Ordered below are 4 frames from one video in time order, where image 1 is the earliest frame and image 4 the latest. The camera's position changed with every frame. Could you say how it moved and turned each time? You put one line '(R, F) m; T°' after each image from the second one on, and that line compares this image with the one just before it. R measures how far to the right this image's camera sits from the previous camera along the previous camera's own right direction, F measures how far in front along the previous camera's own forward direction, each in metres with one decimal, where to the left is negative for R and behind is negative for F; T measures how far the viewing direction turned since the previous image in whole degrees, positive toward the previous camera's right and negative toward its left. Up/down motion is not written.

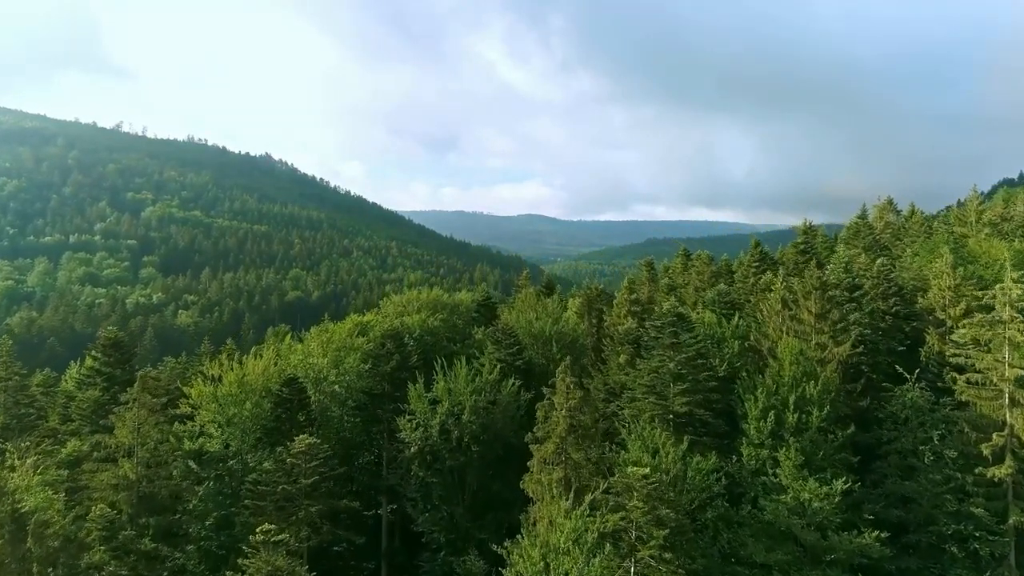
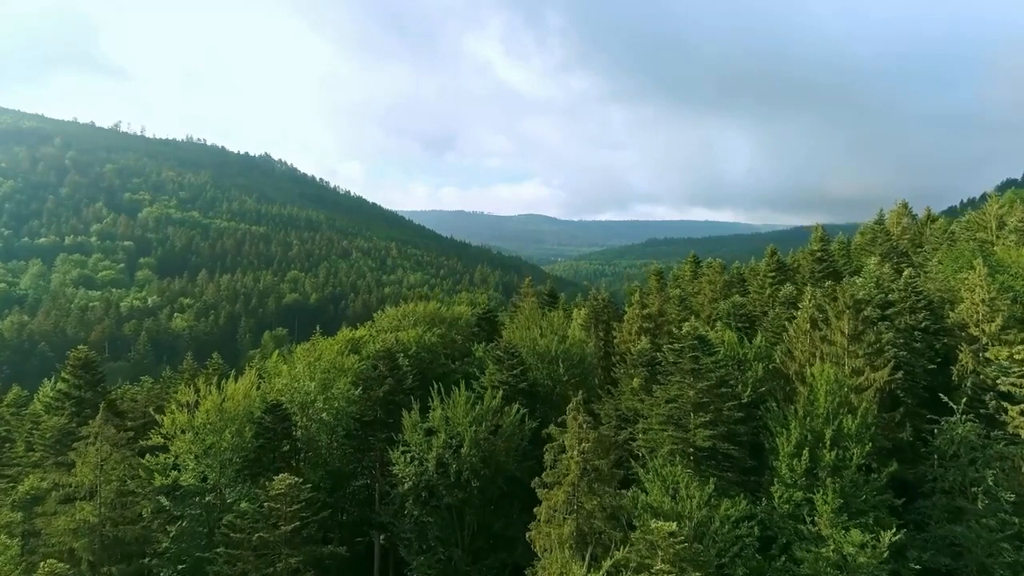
(-0.2, +3.5) m; 0°
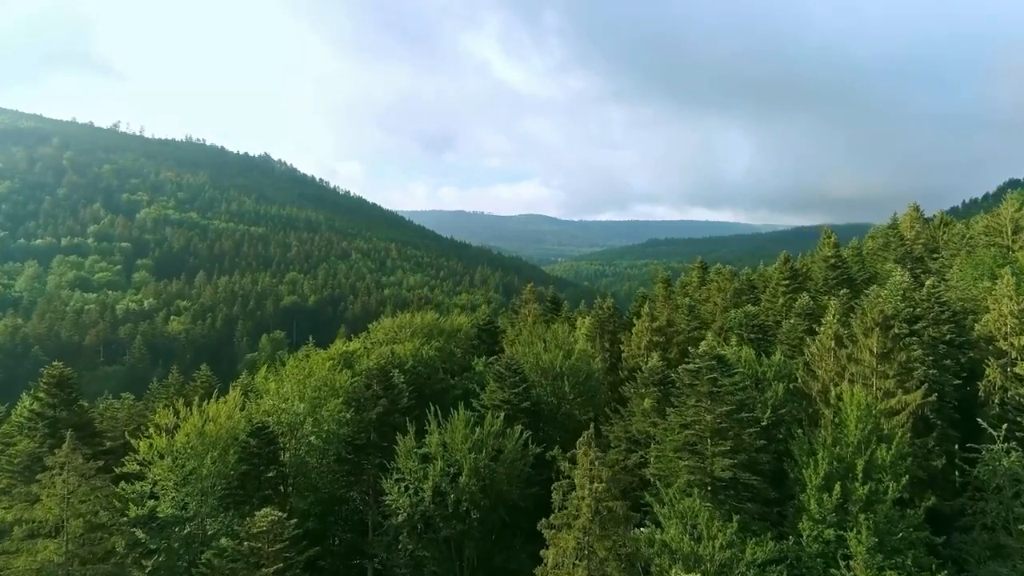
(-0.2, +2.6) m; 0°
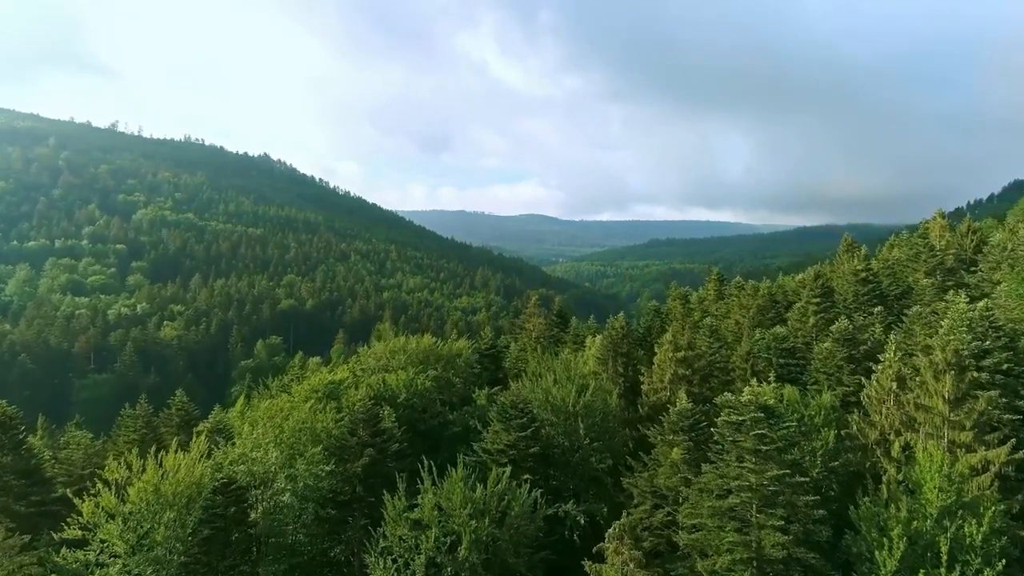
(-0.4, +5.1) m; 0°
